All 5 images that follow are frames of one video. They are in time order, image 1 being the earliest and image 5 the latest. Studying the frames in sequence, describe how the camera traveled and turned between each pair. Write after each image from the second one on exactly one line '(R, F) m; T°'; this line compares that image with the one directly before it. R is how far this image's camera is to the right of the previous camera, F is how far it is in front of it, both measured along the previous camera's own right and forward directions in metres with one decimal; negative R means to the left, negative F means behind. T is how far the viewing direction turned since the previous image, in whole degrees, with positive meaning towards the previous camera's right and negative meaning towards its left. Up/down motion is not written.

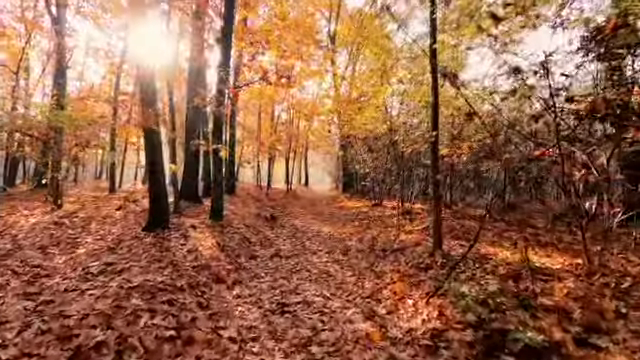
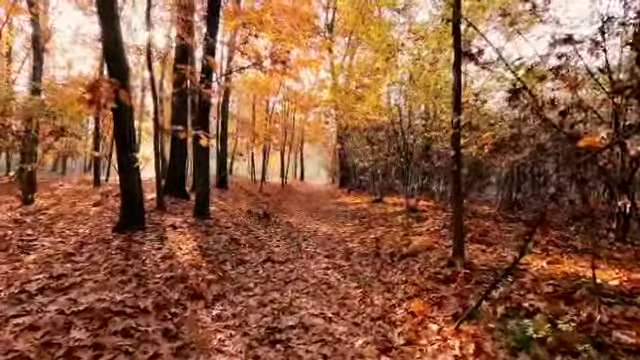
(-0.1, +1.5) m; +1°
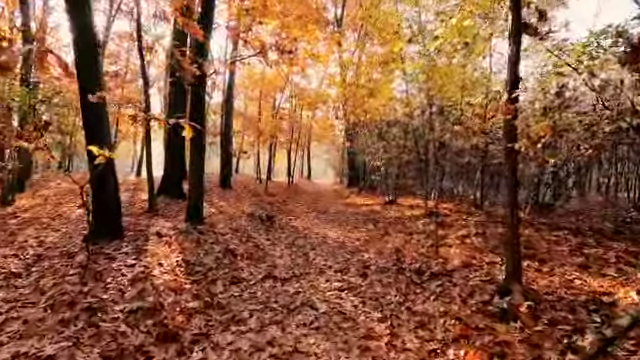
(-0.1, +1.8) m; -1°
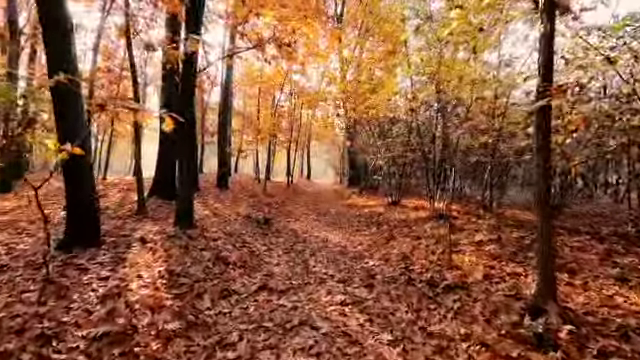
(0.0, +0.9) m; 0°
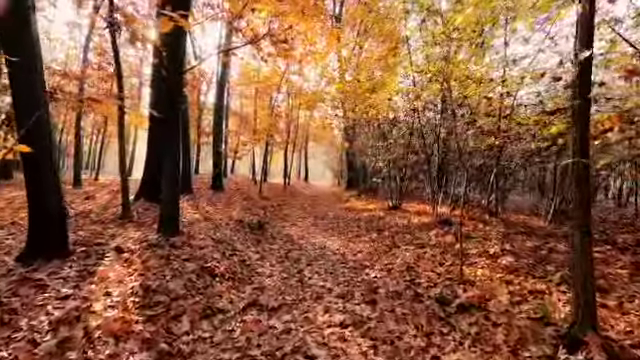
(0.0, +0.9) m; 0°
